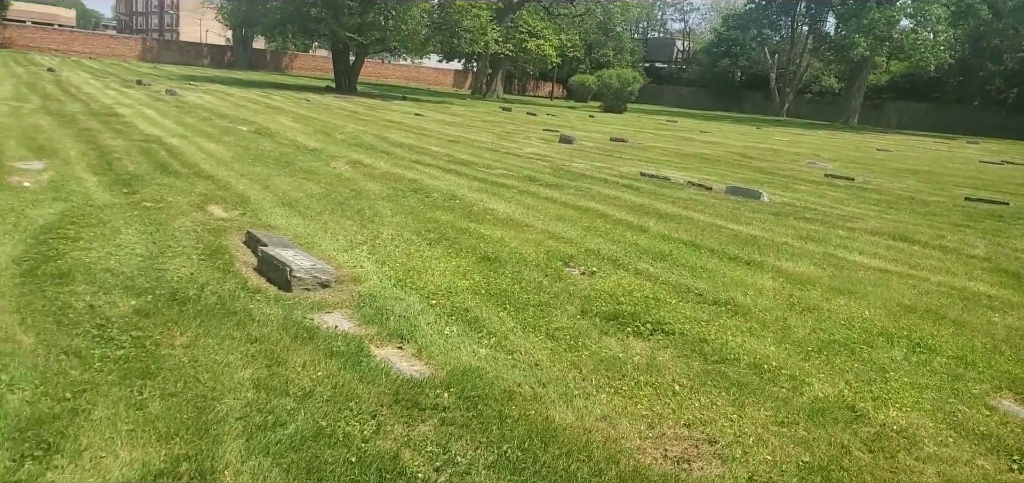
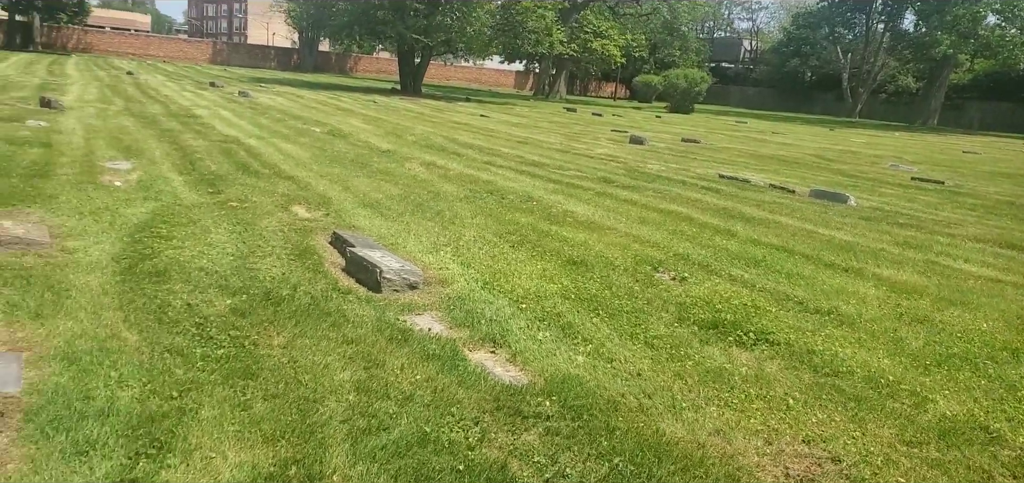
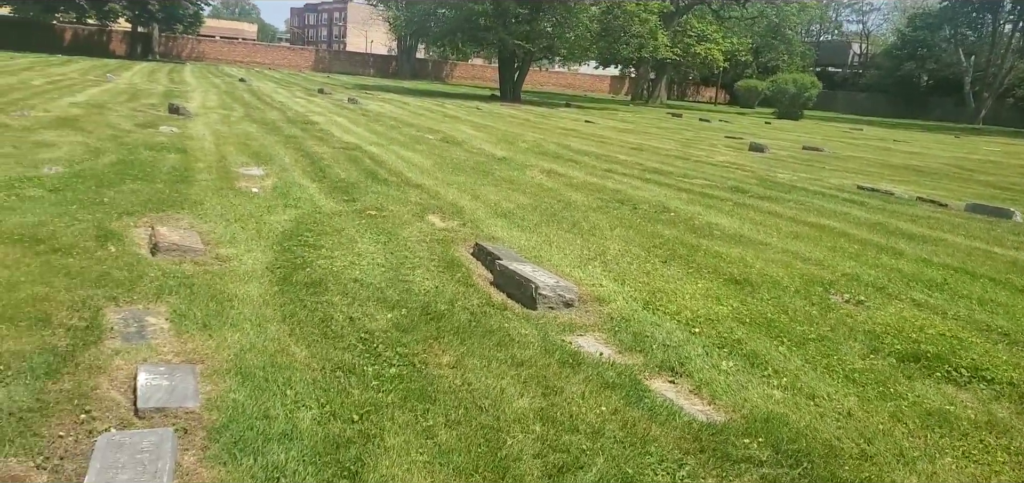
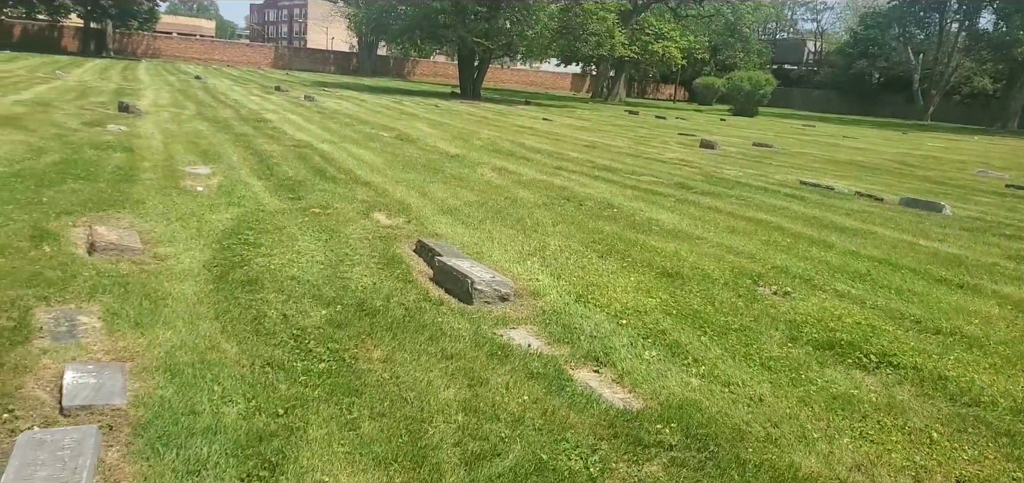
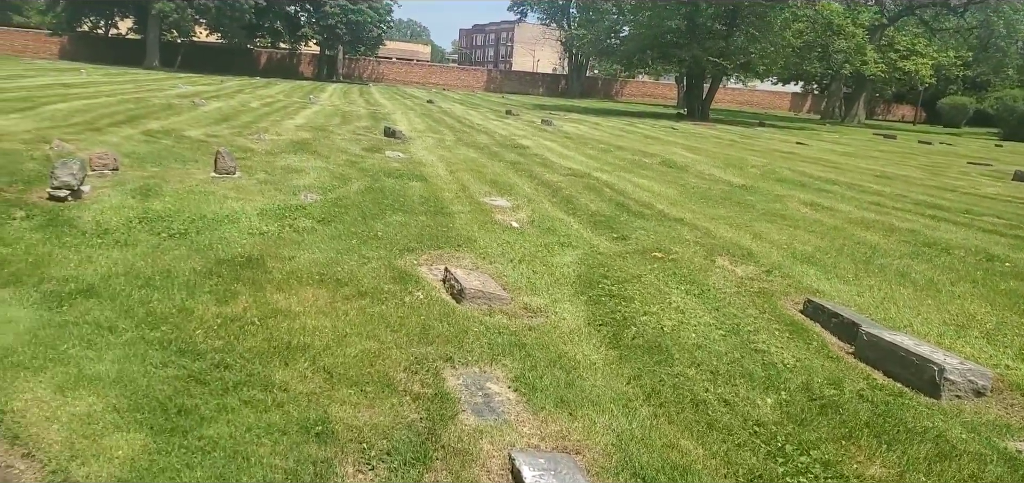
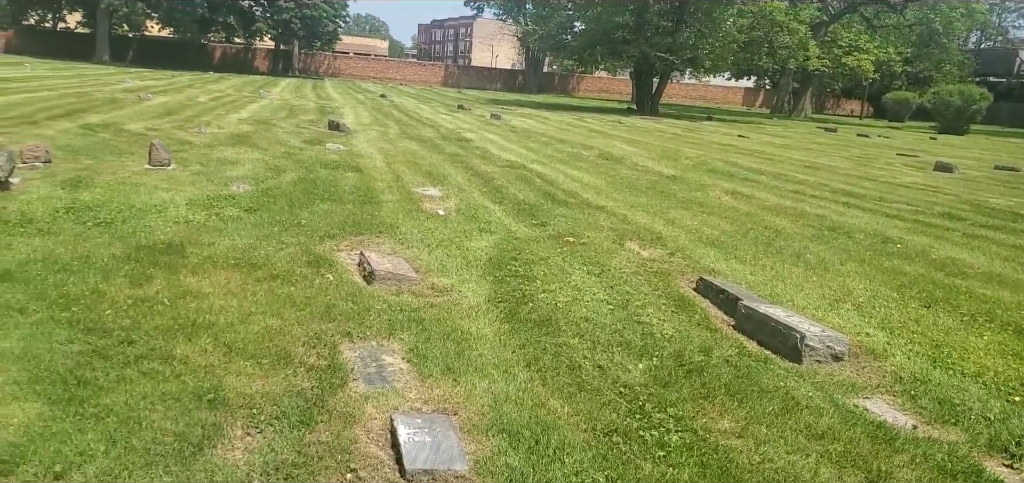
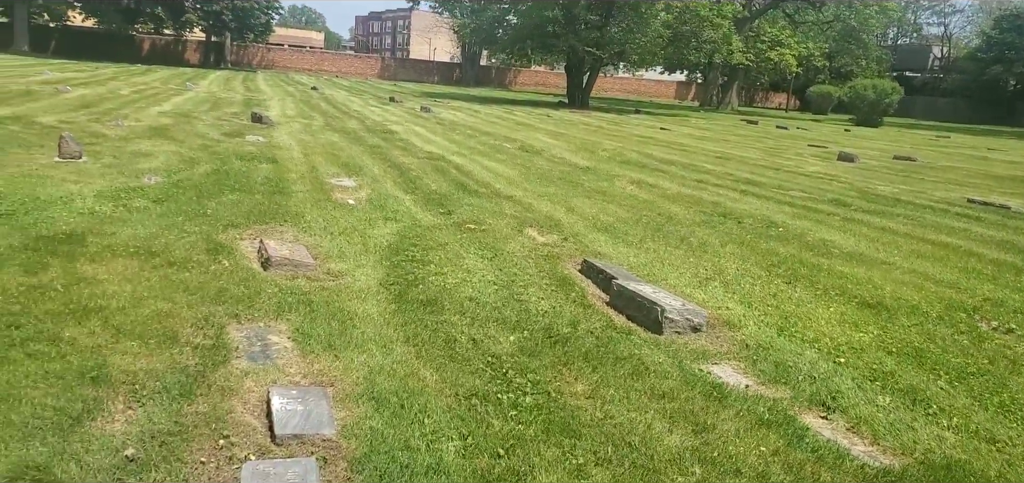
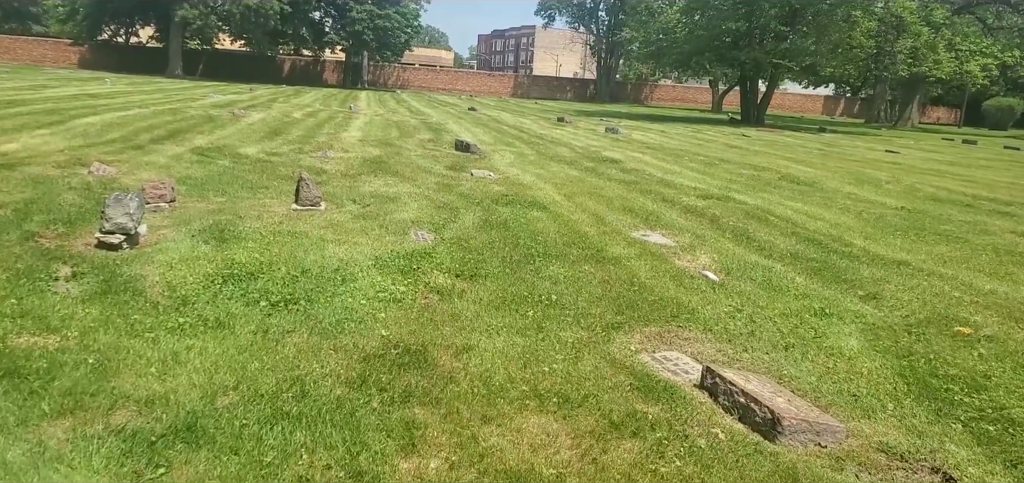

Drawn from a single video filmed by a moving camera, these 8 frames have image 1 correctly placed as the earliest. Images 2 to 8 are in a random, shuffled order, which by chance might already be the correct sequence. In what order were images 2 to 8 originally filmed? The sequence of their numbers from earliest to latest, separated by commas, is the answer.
2, 4, 3, 7, 6, 5, 8
